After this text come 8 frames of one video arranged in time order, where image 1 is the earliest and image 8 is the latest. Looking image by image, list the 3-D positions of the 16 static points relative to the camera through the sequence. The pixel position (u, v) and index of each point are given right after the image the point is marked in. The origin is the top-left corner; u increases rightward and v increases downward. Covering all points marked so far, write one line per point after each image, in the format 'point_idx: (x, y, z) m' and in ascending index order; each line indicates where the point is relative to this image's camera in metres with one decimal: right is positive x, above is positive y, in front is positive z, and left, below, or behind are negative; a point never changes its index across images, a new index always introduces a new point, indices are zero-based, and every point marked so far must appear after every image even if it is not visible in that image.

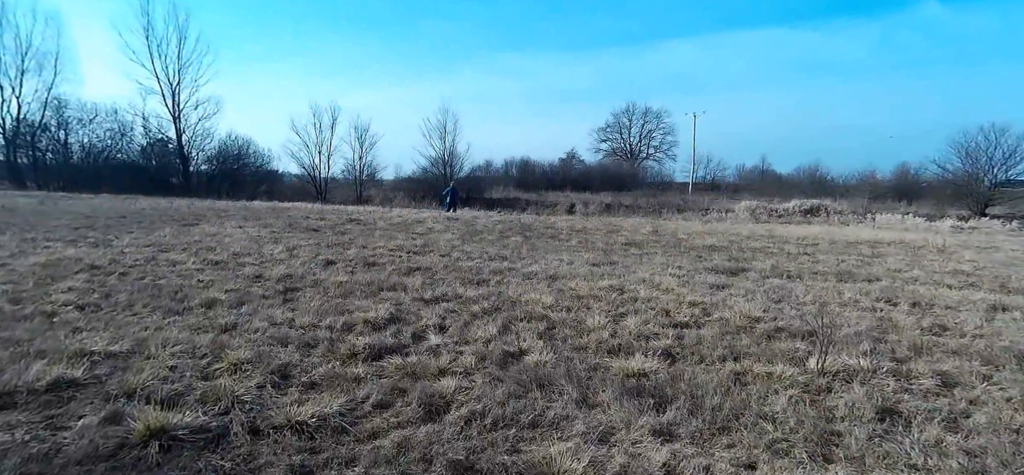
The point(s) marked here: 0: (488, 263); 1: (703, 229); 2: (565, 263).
0: (-0.4, -0.5, +10.1) m
1: (+6.8, +0.3, +19.8) m
2: (+1.1, -0.5, +10.4) m
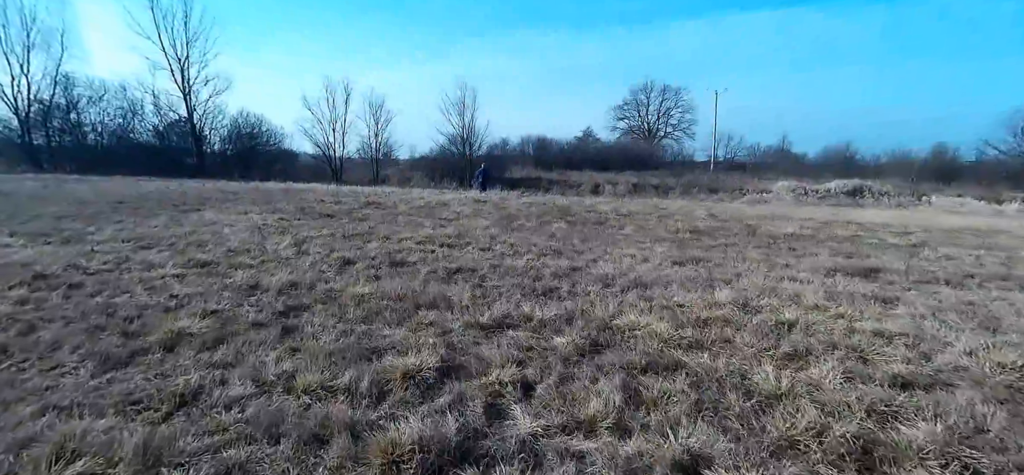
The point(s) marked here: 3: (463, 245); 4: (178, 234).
0: (+0.5, -0.4, +8.0) m
1: (+8.0, +0.9, +17.5) m
2: (+2.0, -0.3, +8.3) m
3: (-0.8, -0.1, +9.1) m
4: (-5.6, +0.1, +8.9) m
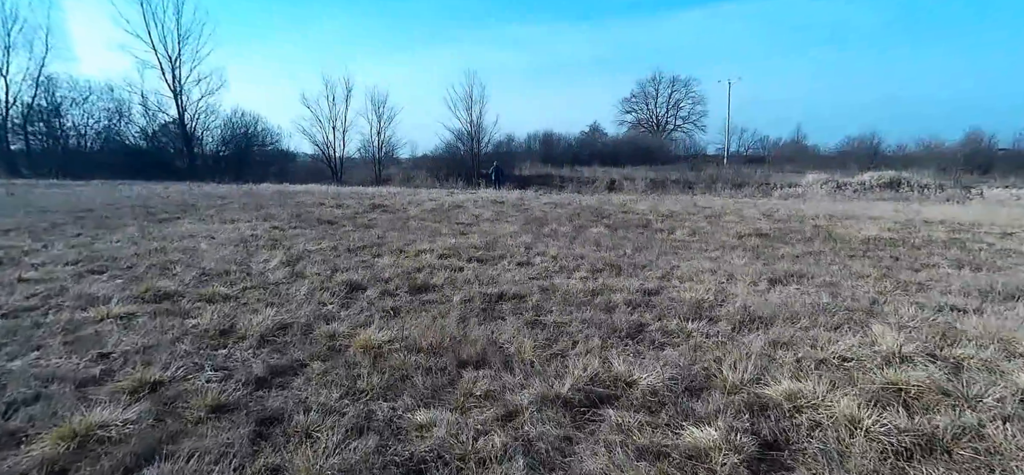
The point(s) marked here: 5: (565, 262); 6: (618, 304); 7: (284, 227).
0: (+1.1, -0.5, +6.3) m
1: (+8.6, +0.9, +15.7) m
2: (+2.6, -0.5, +6.6) m
3: (-0.2, -0.3, +7.4) m
4: (-5.0, -0.2, +7.2) m
5: (+0.7, -0.3, +7.4) m
6: (+1.0, -0.6, +5.2) m
7: (-4.5, +0.2, +10.6) m
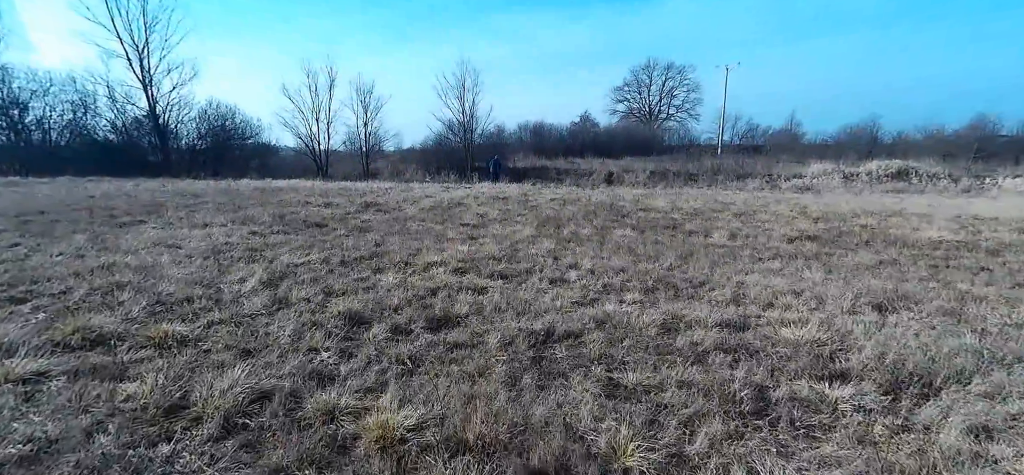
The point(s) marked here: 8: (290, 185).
0: (+1.5, -0.7, +5.1) m
1: (+8.8, +0.9, +14.6) m
2: (+3.0, -0.6, +5.4) m
3: (+0.1, -0.5, +6.1) m
4: (-4.7, -0.3, +5.8) m
5: (+1.1, -0.5, +6.1) m
6: (+1.5, -0.8, +3.9) m
7: (-4.3, +0.1, +9.2) m
8: (-8.2, +2.0, +19.5) m
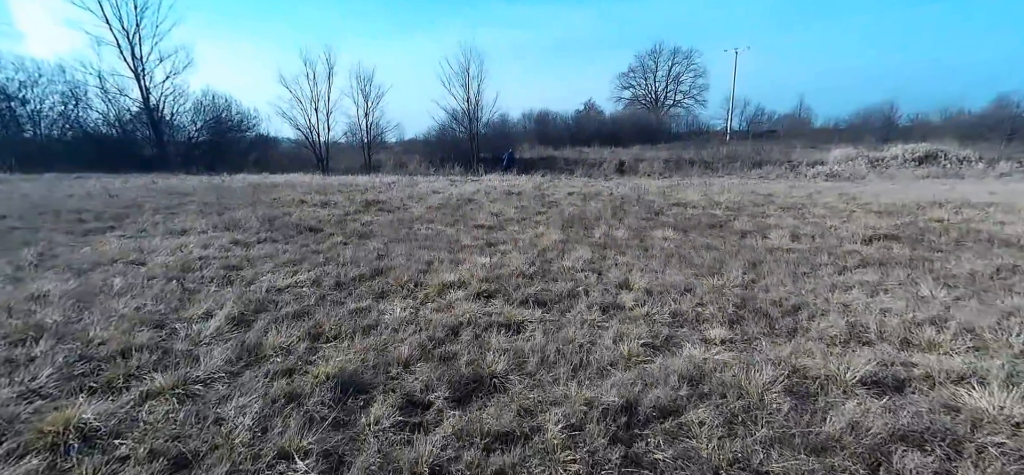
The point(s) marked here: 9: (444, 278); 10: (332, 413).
0: (+1.9, -0.8, +3.8) m
1: (+9.2, +1.1, +13.2) m
2: (+3.4, -0.7, +4.0) m
3: (+0.5, -0.6, +4.8) m
4: (-4.3, -0.6, +4.5) m
5: (+1.5, -0.6, +4.8) m
6: (+1.8, -1.0, +2.6) m
7: (-3.9, -0.1, +7.9) m
8: (-7.8, +1.9, +18.2) m
9: (-0.7, -0.4, +5.6) m
10: (-1.1, -0.9, +2.9) m
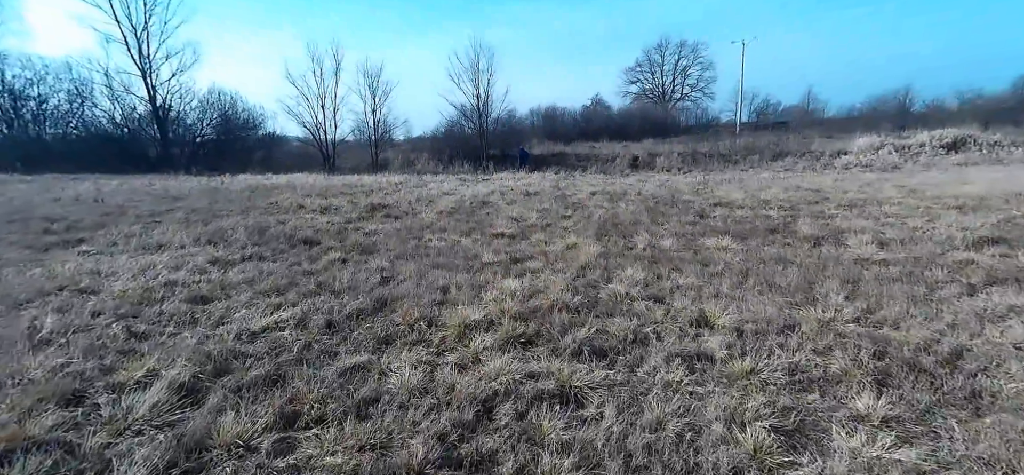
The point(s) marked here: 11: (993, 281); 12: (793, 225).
0: (+2.2, -1.0, +2.5) m
1: (+9.6, +1.0, +11.8) m
2: (+3.7, -0.9, +2.7) m
3: (+0.8, -0.8, +3.5) m
4: (-4.0, -0.8, +3.3) m
5: (+1.8, -0.8, +3.5) m
6: (+2.1, -1.2, +1.3) m
7: (-3.5, -0.3, +6.7) m
8: (-7.3, +1.7, +17.0) m
9: (-0.4, -0.6, +4.3) m
10: (-0.8, -1.2, +1.6) m
11: (+4.6, -0.4, +5.0) m
12: (+4.3, +0.2, +7.9) m
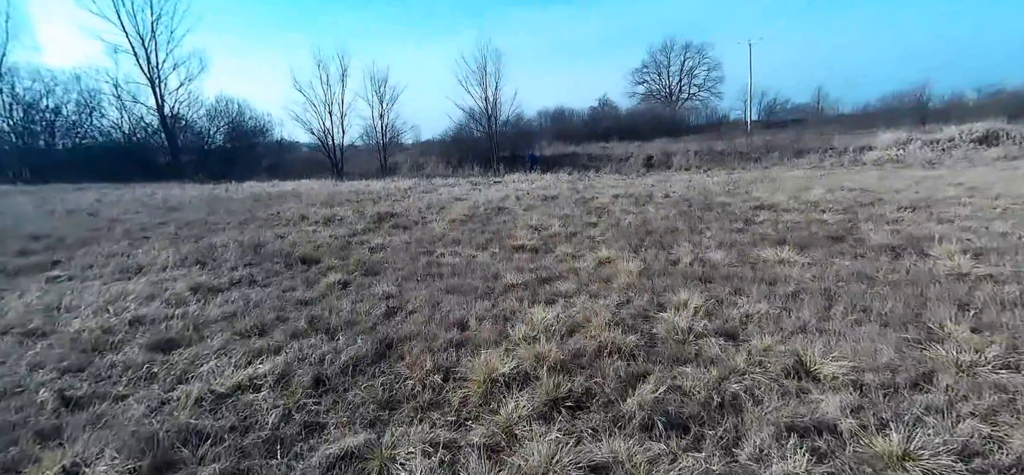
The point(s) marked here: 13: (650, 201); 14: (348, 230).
0: (+2.4, -1.1, +1.4) m
1: (+10.0, +1.1, +10.6) m
2: (+3.9, -0.9, +1.7) m
3: (+1.1, -0.9, +2.6) m
4: (-3.7, -1.1, +2.4) m
5: (+2.0, -0.9, +2.5) m
6: (+2.3, -1.3, +0.3) m
7: (-3.2, -0.6, +5.8) m
8: (-6.9, +1.4, +16.2) m
9: (-0.1, -0.8, +3.3) m
10: (-0.6, -1.4, +0.7) m
11: (+4.9, -0.5, +3.9) m
12: (+4.6, +0.1, +6.9) m
13: (+2.9, +0.8, +10.9) m
14: (-2.8, +0.1, +9.1) m
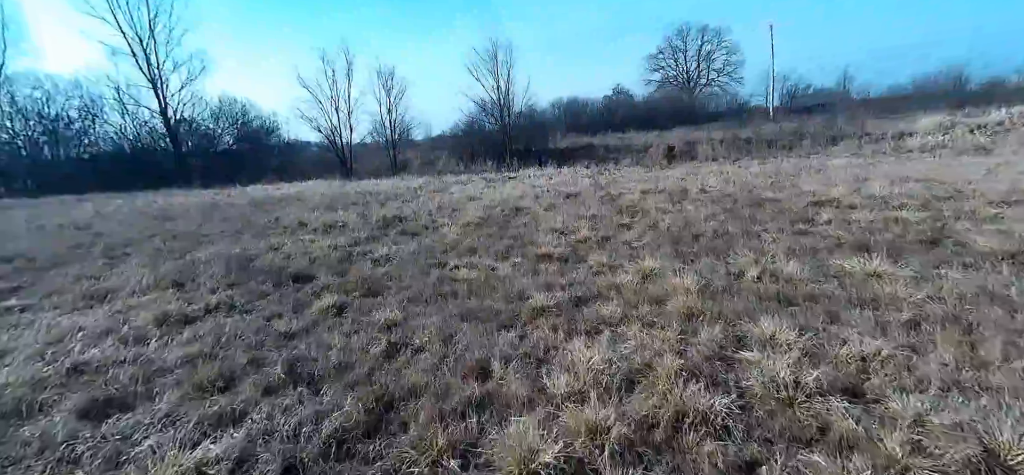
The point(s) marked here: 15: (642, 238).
0: (+2.6, -1.2, +0.4) m
1: (+10.3, +1.3, +9.4) m
2: (+4.1, -1.0, +0.6) m
3: (+1.2, -1.0, +1.5) m
4: (-3.5, -1.3, +1.5) m
5: (+2.2, -1.0, +1.4) m
6: (+2.5, -1.4, -0.8) m
7: (-2.9, -0.7, +4.9) m
8: (-6.4, +1.2, +15.3) m
9: (+0.1, -0.9, +2.4) m
10: (-0.4, -1.5, -0.3) m
11: (+5.1, -0.5, +2.8) m
12: (+4.8, +0.1, +5.7) m
13: (+3.3, +0.8, +9.9) m
14: (-2.5, 0.0, +8.2) m
15: (+1.7, 0.0, +6.8) m
